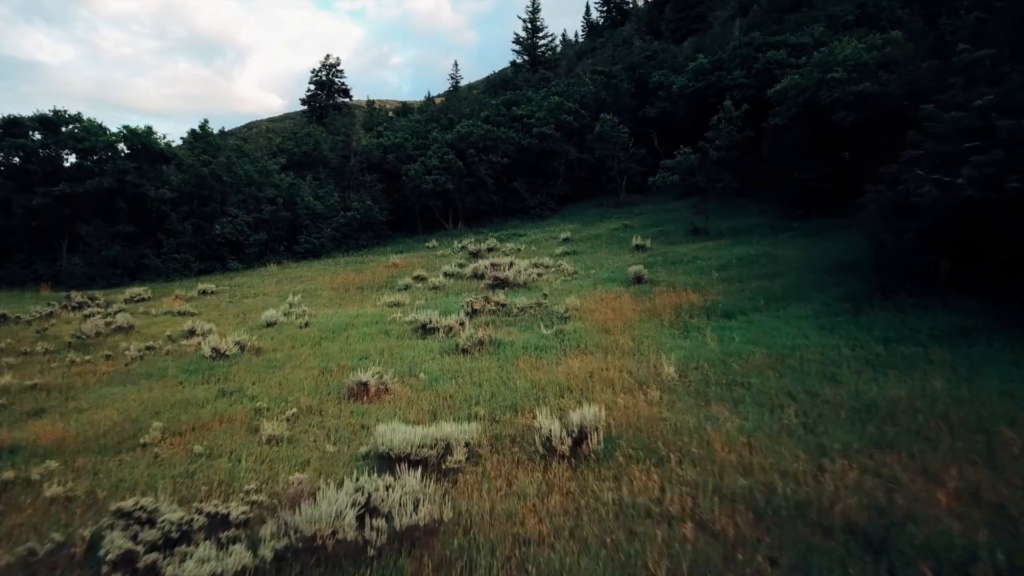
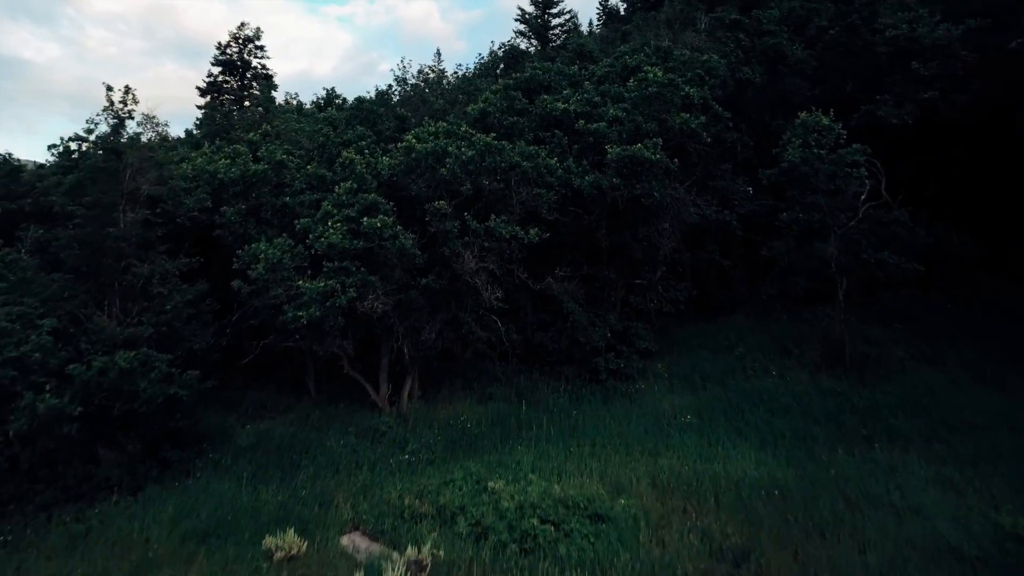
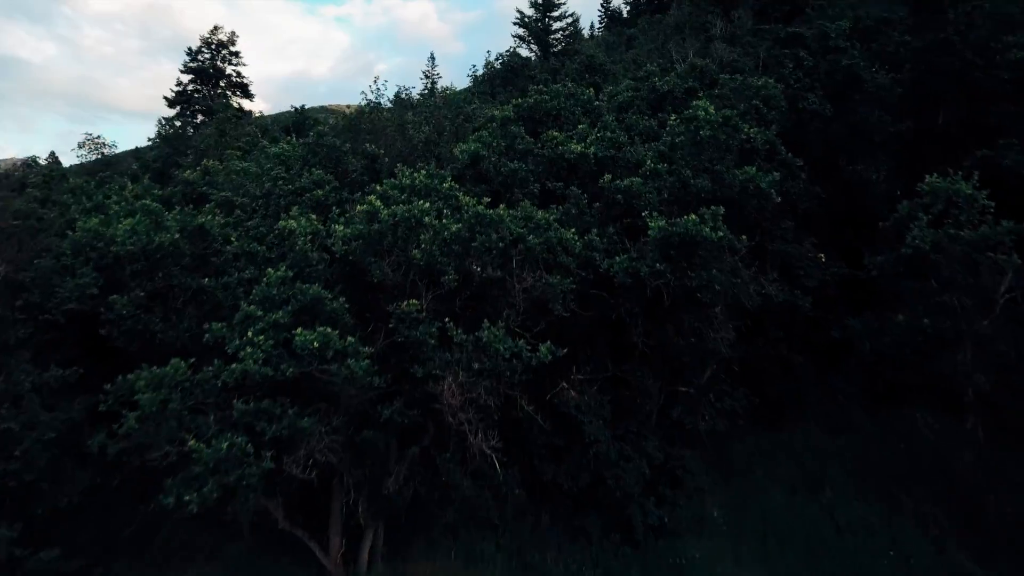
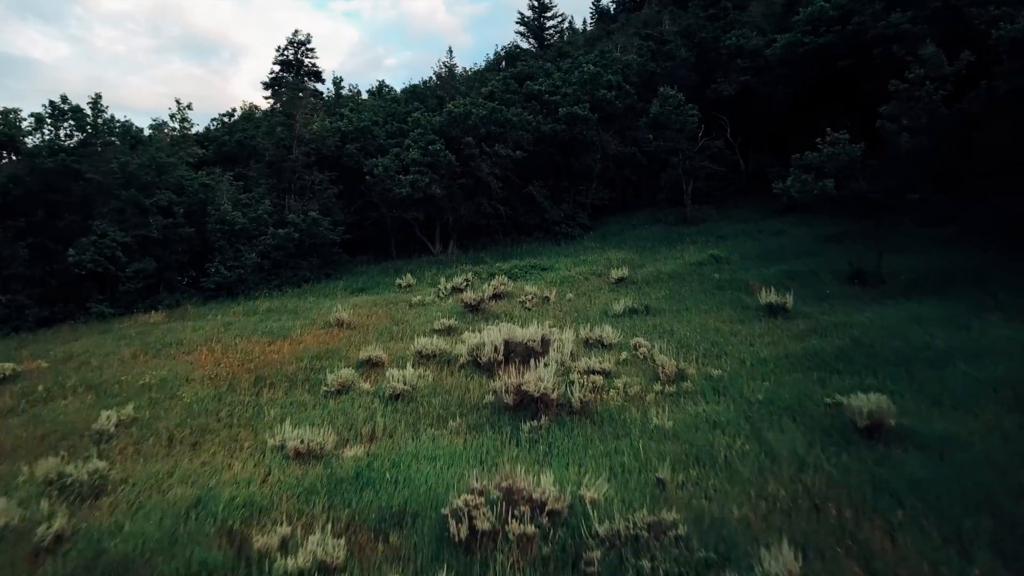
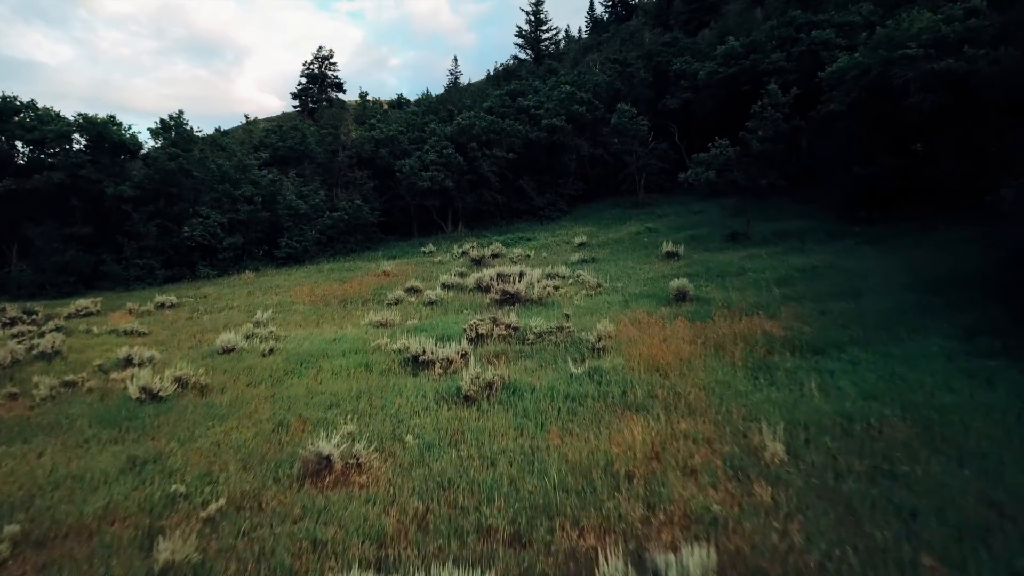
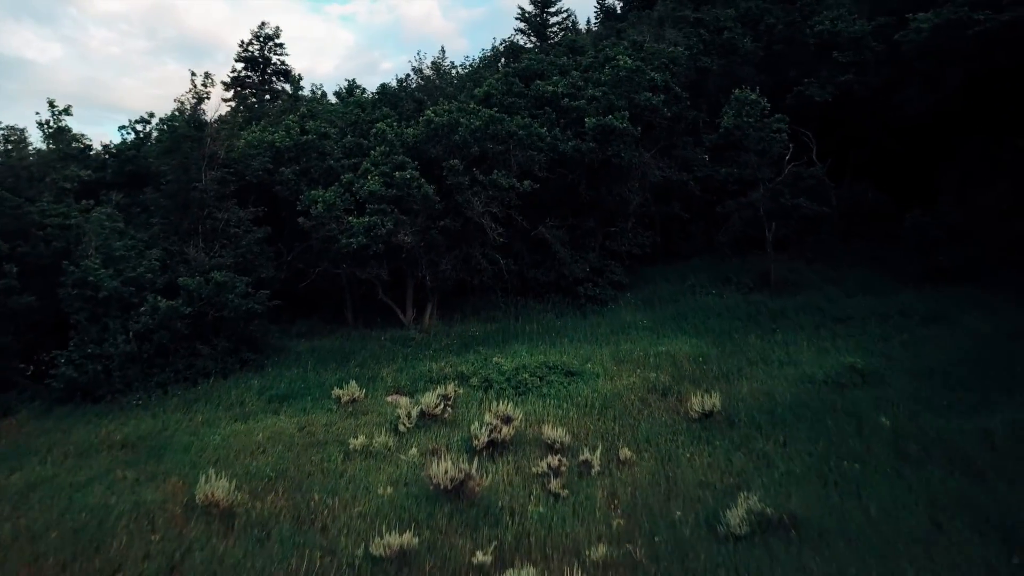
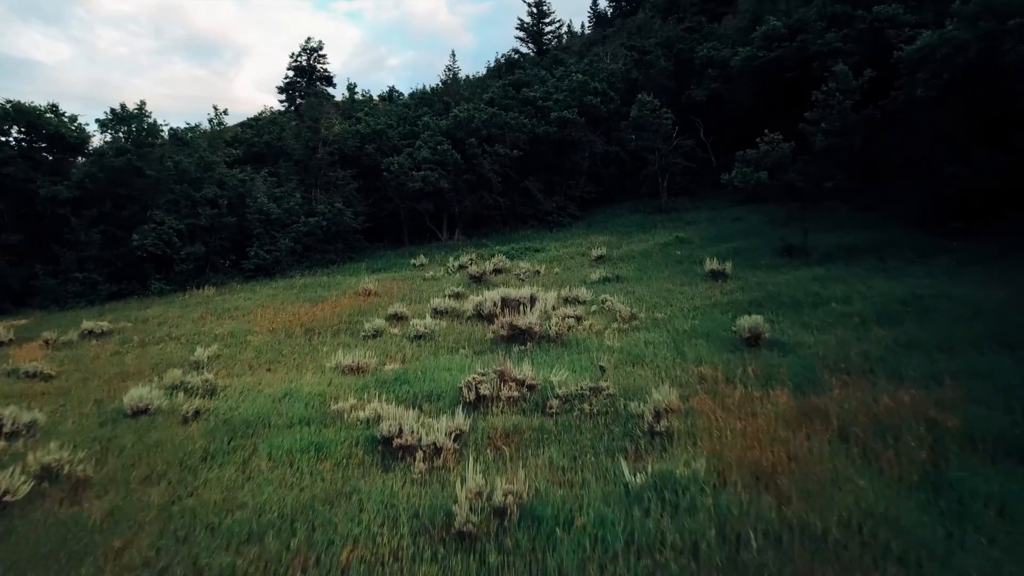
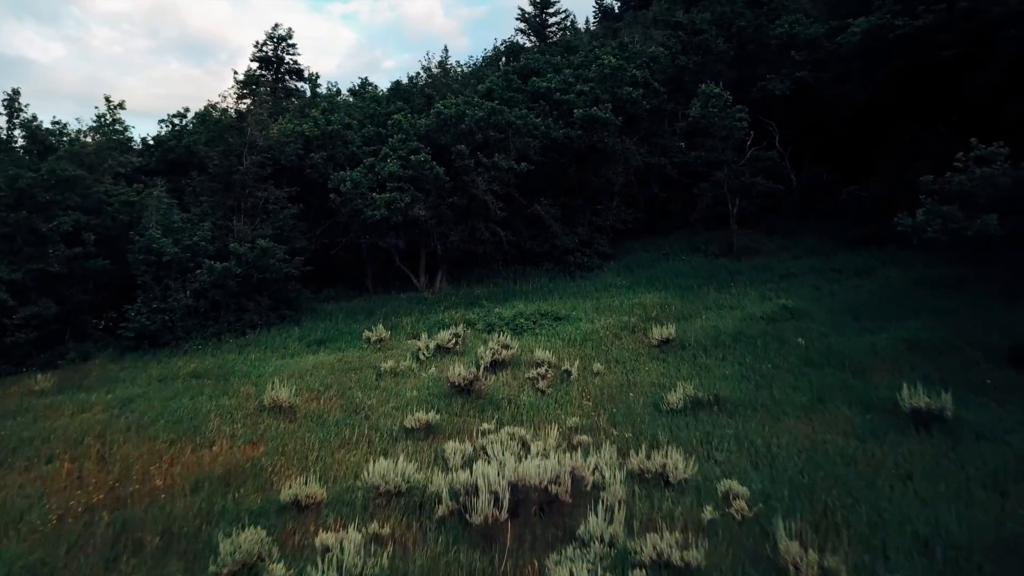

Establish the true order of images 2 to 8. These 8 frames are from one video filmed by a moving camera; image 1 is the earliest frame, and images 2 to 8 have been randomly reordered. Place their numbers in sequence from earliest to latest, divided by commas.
5, 7, 4, 8, 6, 2, 3
